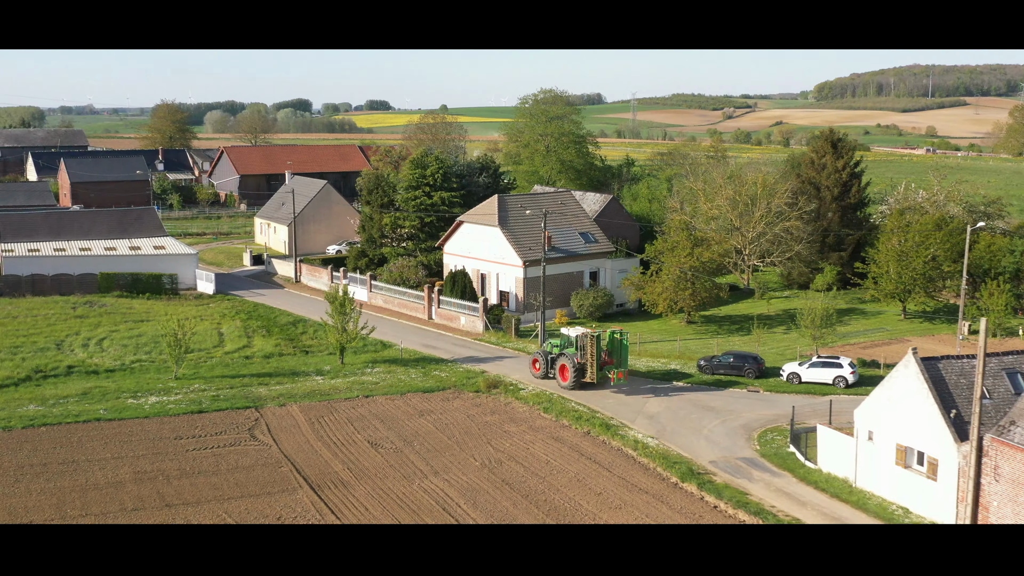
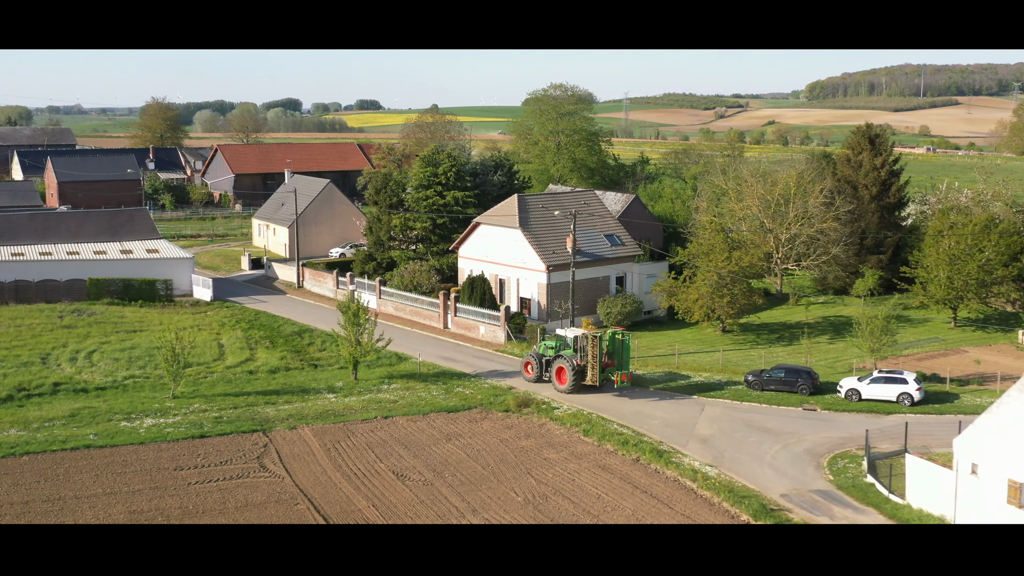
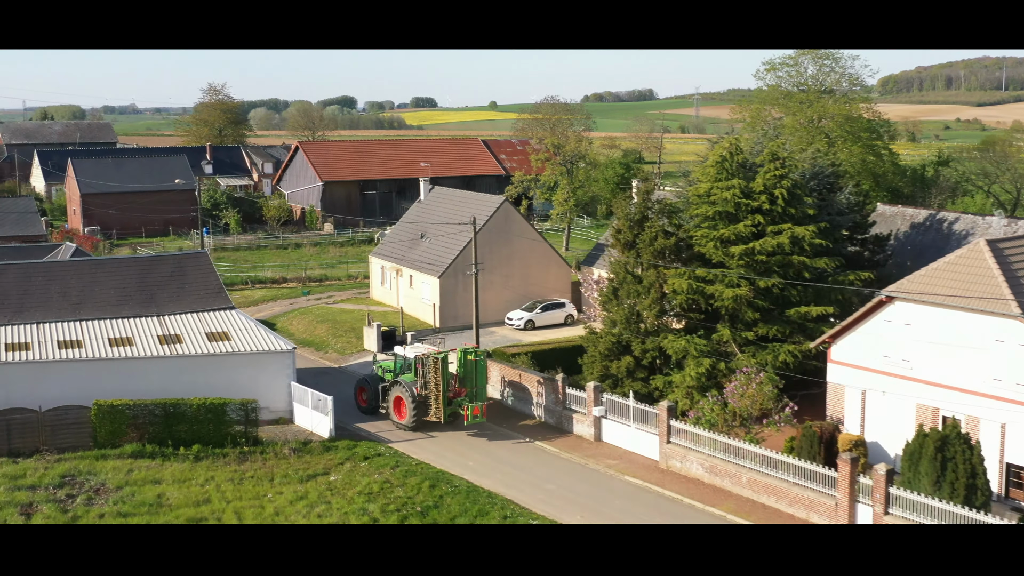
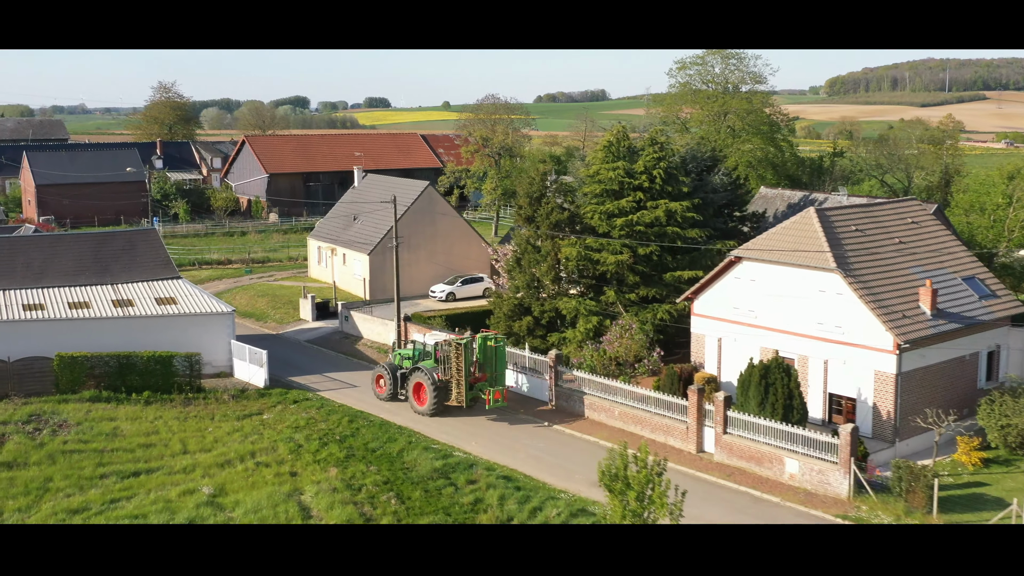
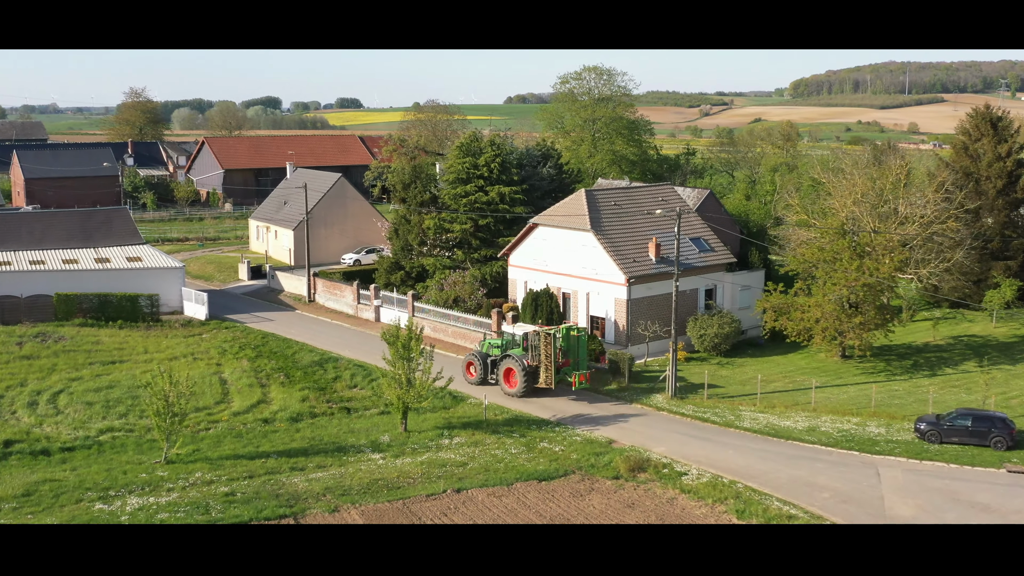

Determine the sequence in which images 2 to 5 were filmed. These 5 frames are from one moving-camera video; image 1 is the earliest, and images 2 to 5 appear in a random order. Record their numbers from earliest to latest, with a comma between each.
2, 5, 4, 3
